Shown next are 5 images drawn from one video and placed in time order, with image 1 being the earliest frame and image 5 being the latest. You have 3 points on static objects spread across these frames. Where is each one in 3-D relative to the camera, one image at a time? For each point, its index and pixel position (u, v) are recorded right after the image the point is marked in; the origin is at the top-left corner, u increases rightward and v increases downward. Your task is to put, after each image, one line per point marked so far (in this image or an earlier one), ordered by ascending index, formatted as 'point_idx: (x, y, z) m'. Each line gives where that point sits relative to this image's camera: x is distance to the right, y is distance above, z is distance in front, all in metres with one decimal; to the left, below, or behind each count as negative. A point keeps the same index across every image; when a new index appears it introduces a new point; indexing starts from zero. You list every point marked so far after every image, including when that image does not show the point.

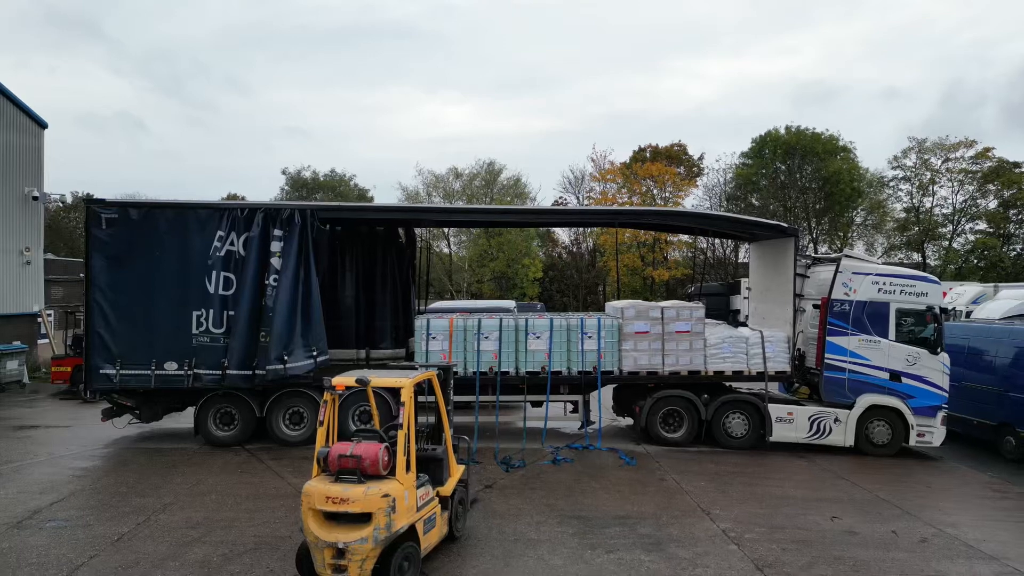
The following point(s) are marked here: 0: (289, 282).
0: (-3.3, +0.1, +8.7) m
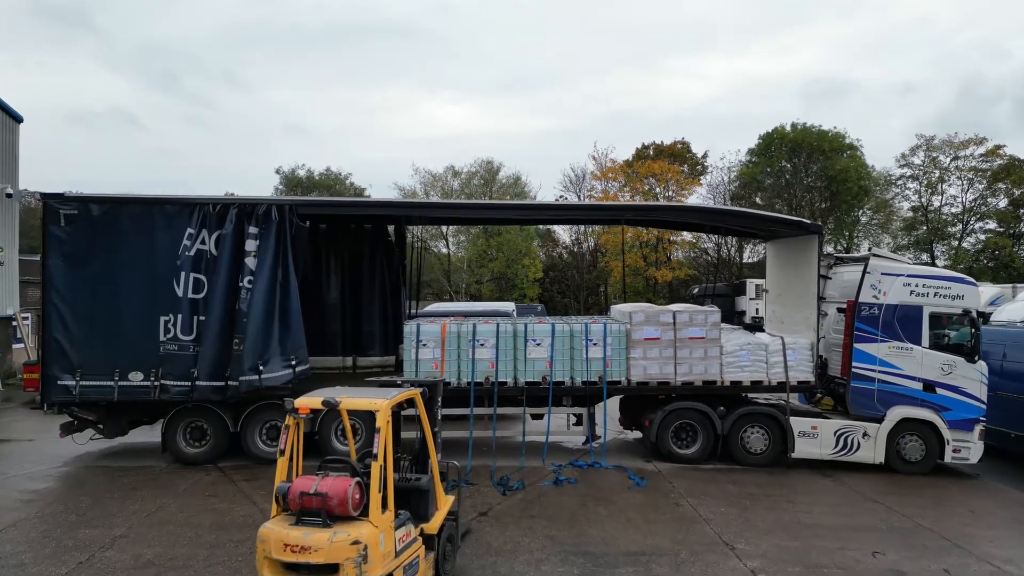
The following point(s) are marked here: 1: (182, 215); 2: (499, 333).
0: (-3.3, +0.1, +7.9) m
1: (-4.5, +1.0, +8.1) m
2: (-0.2, -0.6, +8.1) m
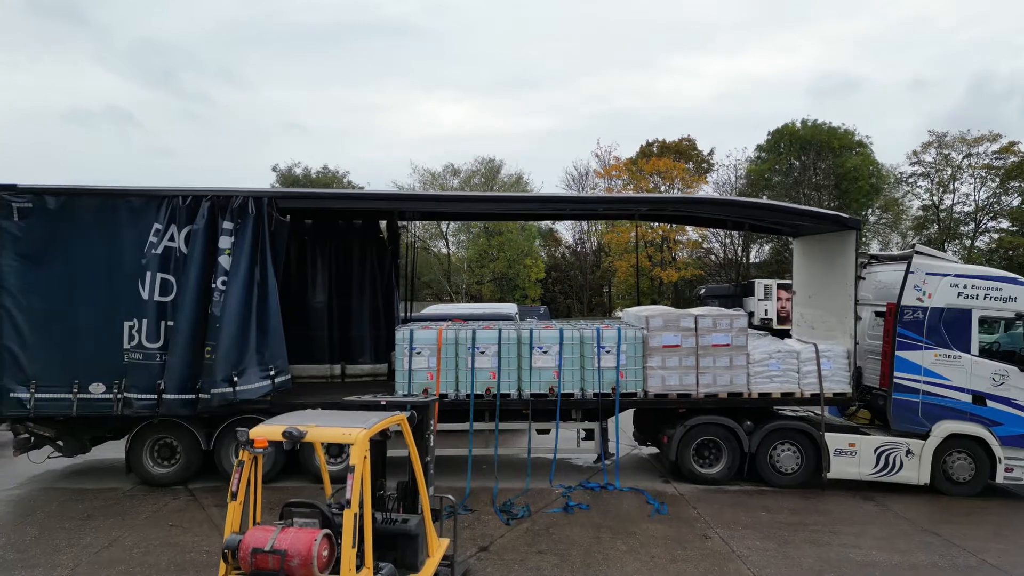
0: (-3.3, 0.0, +7.1) m
1: (-4.4, +1.0, +7.2) m
2: (-0.1, -0.6, +7.3) m
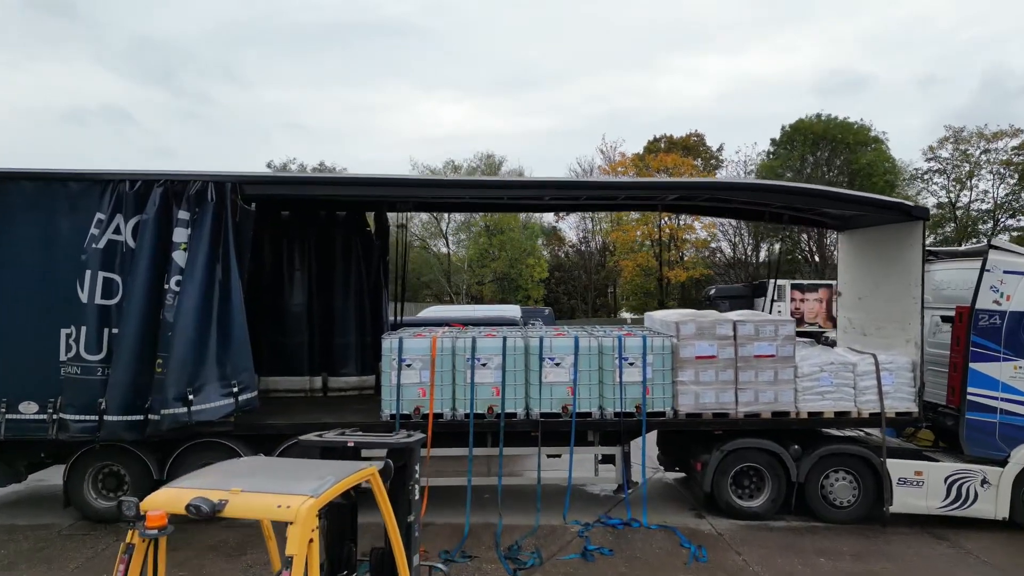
0: (-3.2, 0.0, +6.0) m
1: (-4.4, +1.0, +6.1) m
2: (-0.1, -0.6, +6.2) m
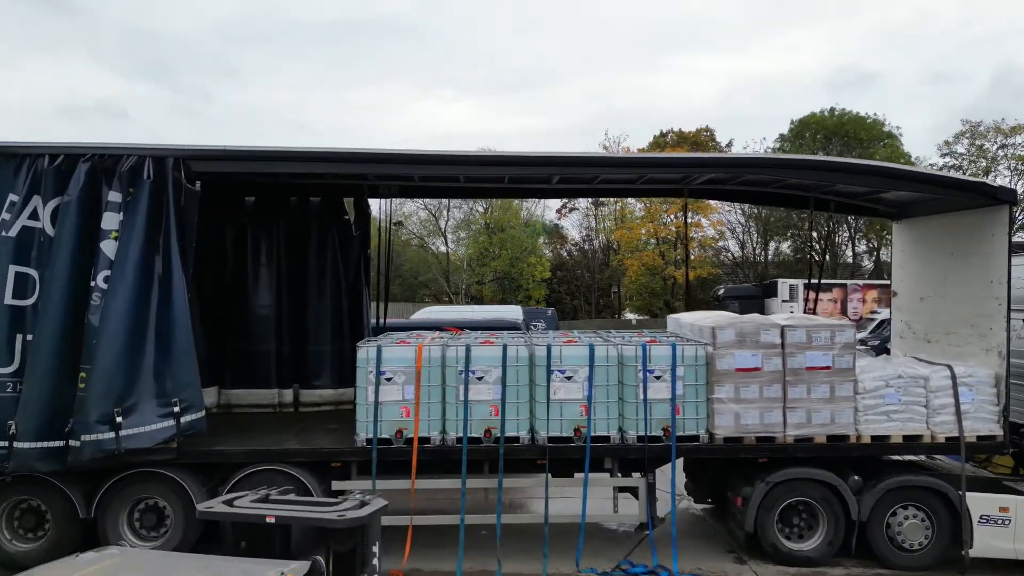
0: (-3.2, 0.0, +4.9) m
1: (-4.4, +1.0, +5.1) m
2: (-0.1, -0.6, +5.1) m
